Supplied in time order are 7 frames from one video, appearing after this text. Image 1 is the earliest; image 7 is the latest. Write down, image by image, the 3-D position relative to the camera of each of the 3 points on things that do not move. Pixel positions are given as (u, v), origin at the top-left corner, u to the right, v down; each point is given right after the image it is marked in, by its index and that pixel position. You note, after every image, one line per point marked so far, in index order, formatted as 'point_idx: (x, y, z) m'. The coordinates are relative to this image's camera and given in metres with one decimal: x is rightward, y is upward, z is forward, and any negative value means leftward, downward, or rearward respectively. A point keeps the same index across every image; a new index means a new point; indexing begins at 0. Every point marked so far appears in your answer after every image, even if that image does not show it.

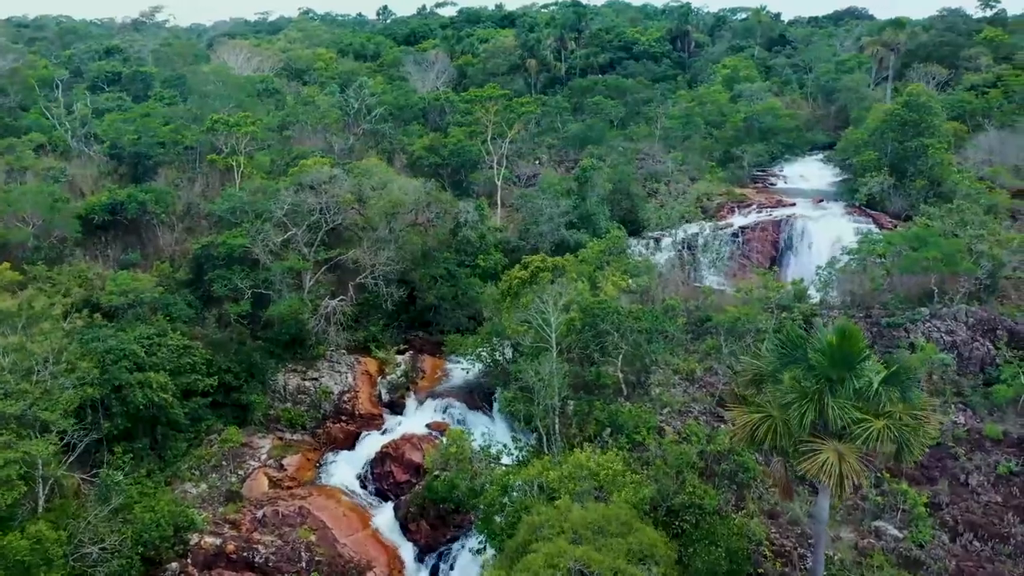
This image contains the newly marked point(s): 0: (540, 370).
0: (+0.8, -2.2, +19.7) m
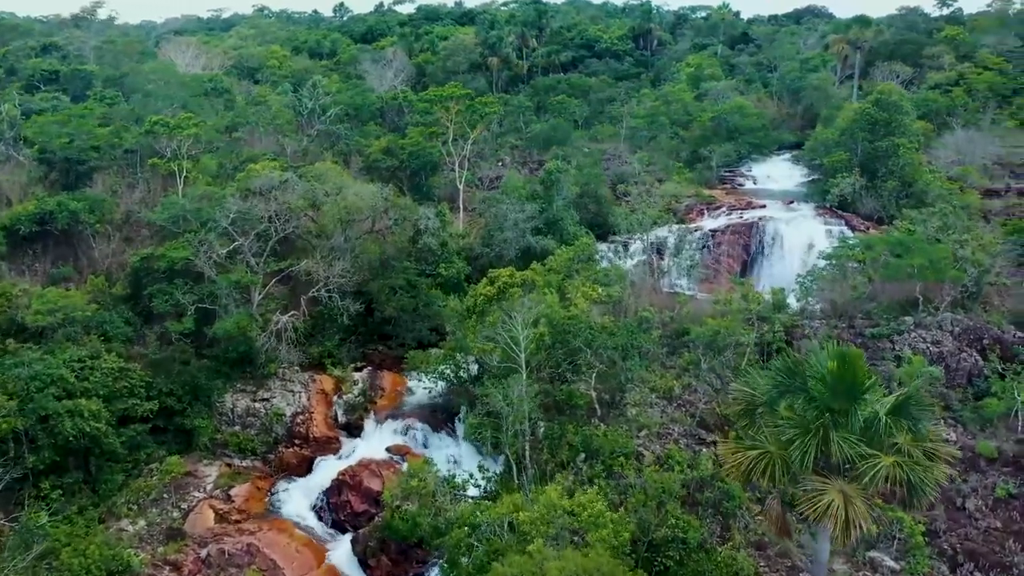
0: (-0.1, -2.6, +18.2) m
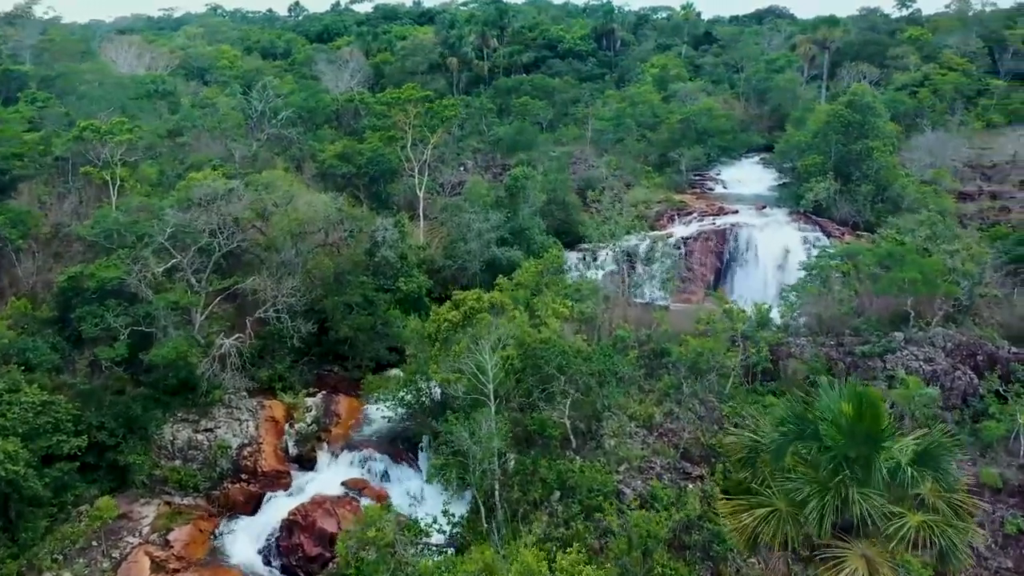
0: (-0.8, -3.1, +16.5) m
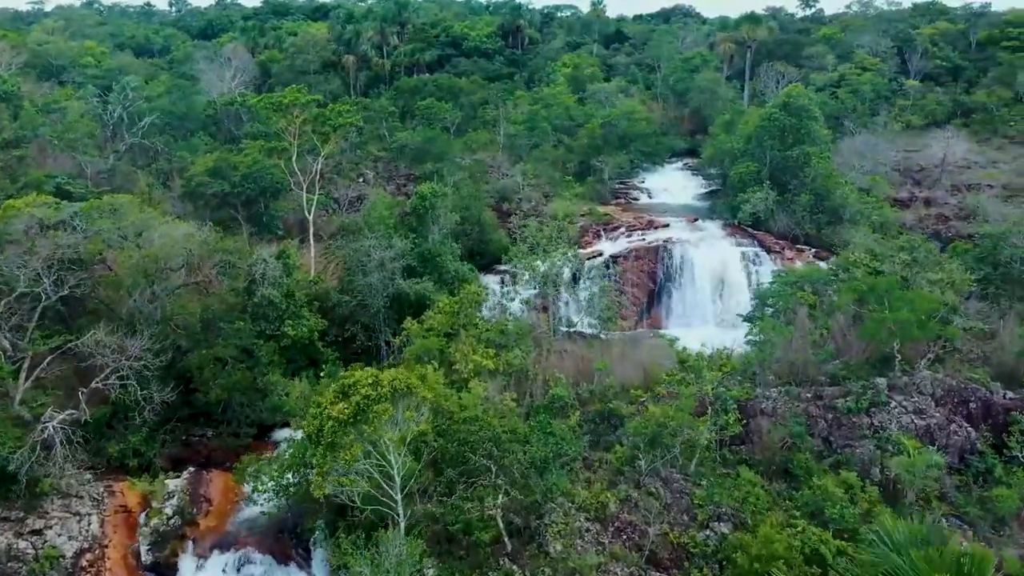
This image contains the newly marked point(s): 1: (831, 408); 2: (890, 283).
0: (-2.2, -4.4, +12.2) m
1: (+7.0, -2.6, +16.3) m
2: (+9.0, +0.1, +17.8) m
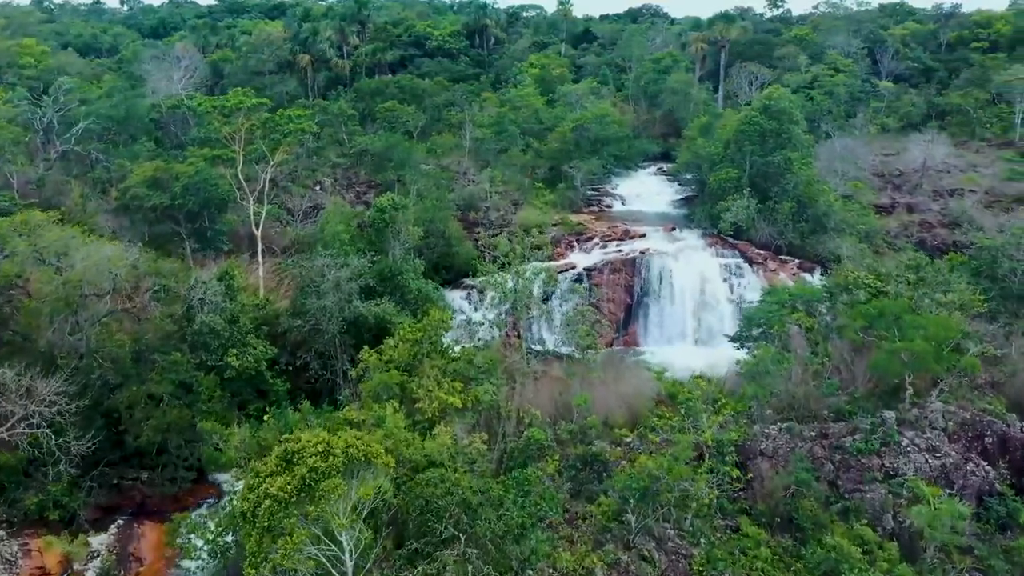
0: (-2.6, -5.0, +10.2) m
1: (+6.5, -3.2, +14.7) m
2: (+8.3, -0.4, +16.3) m
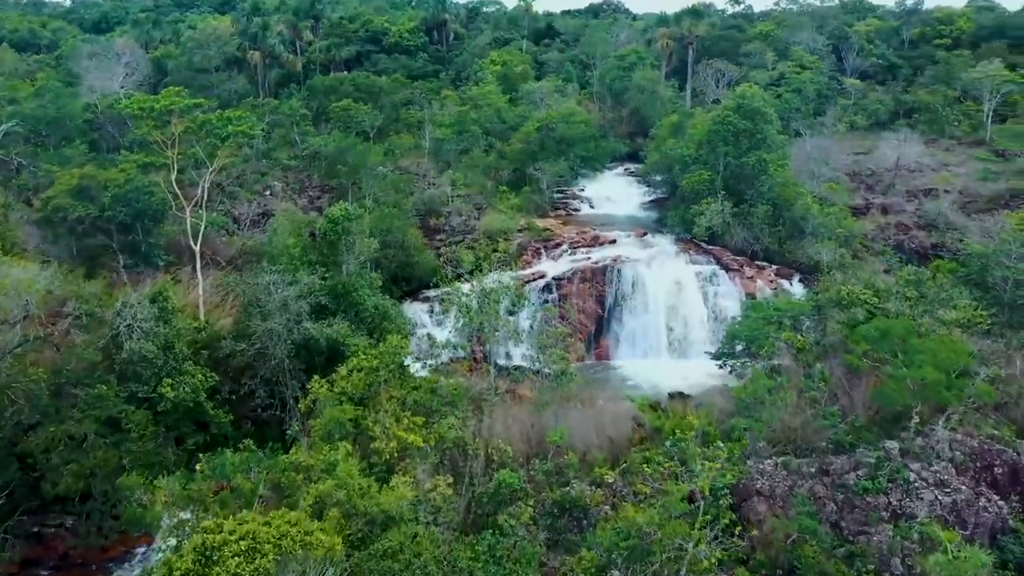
0: (-2.8, -5.5, +8.4) m
1: (+5.9, -3.5, +13.3) m
2: (+7.7, -0.7, +15.0) m
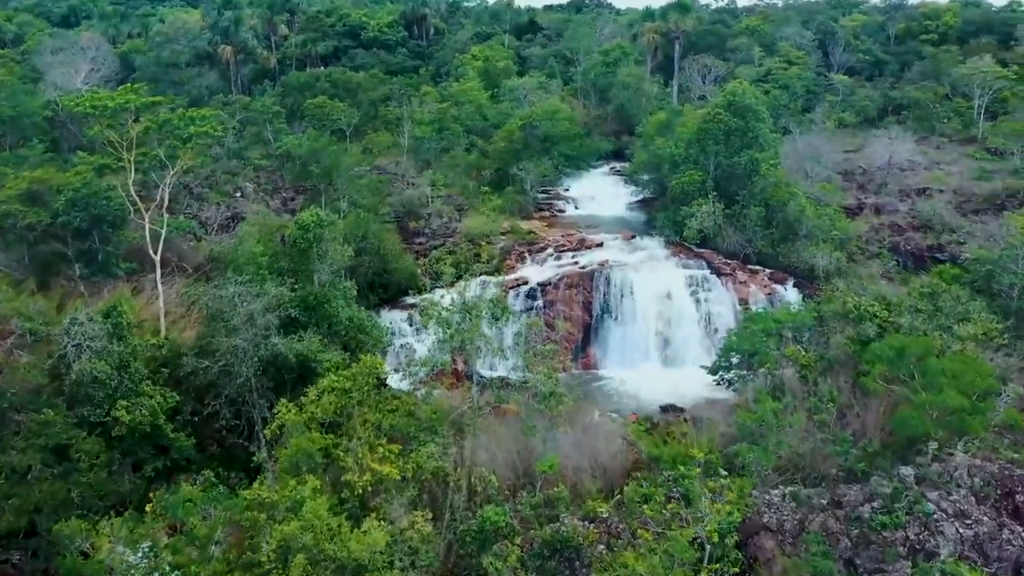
0: (-3.0, -5.9, +7.2) m
1: (+5.7, -3.8, +12.3) m
2: (+7.4, -0.9, +14.0) m
